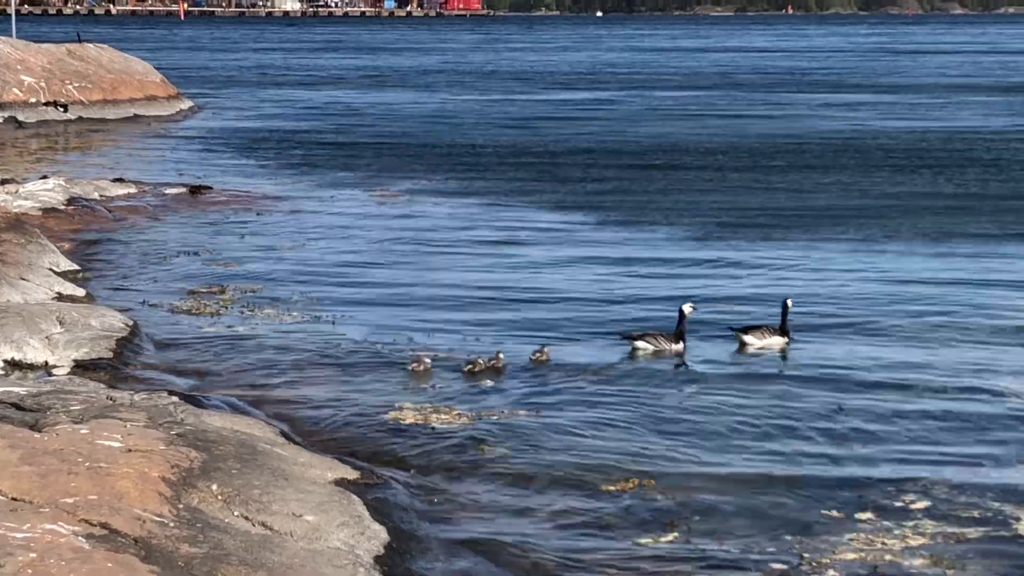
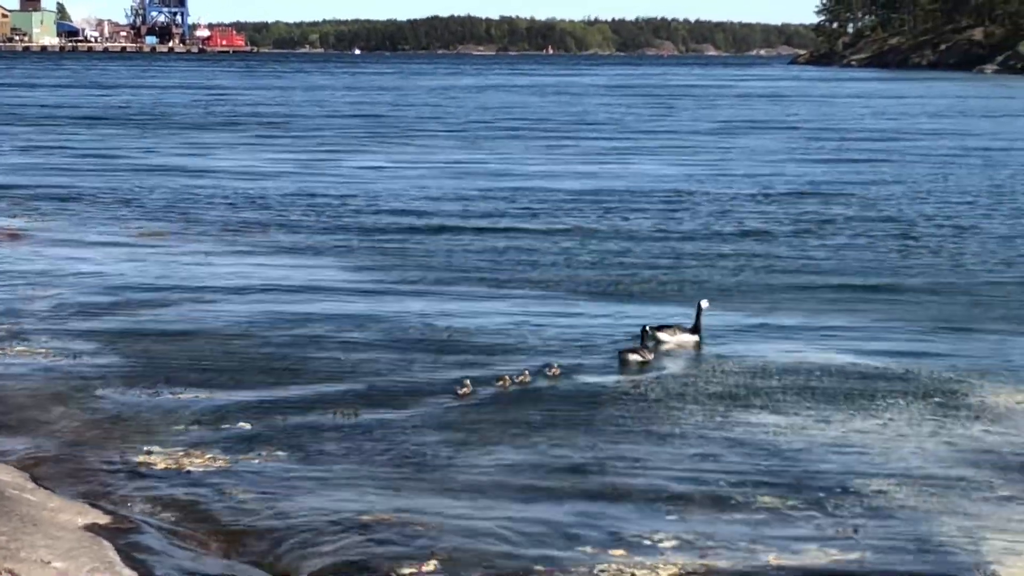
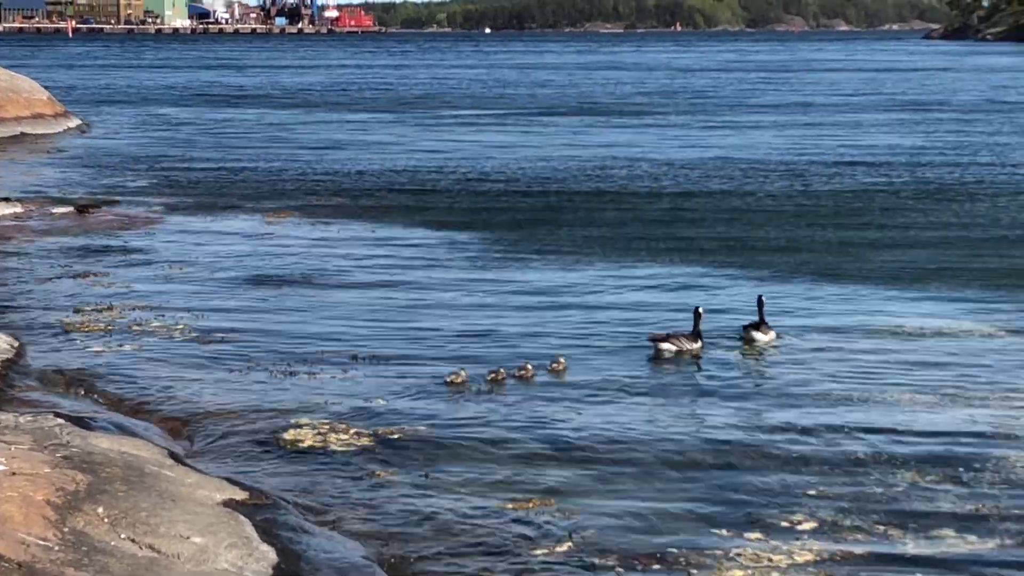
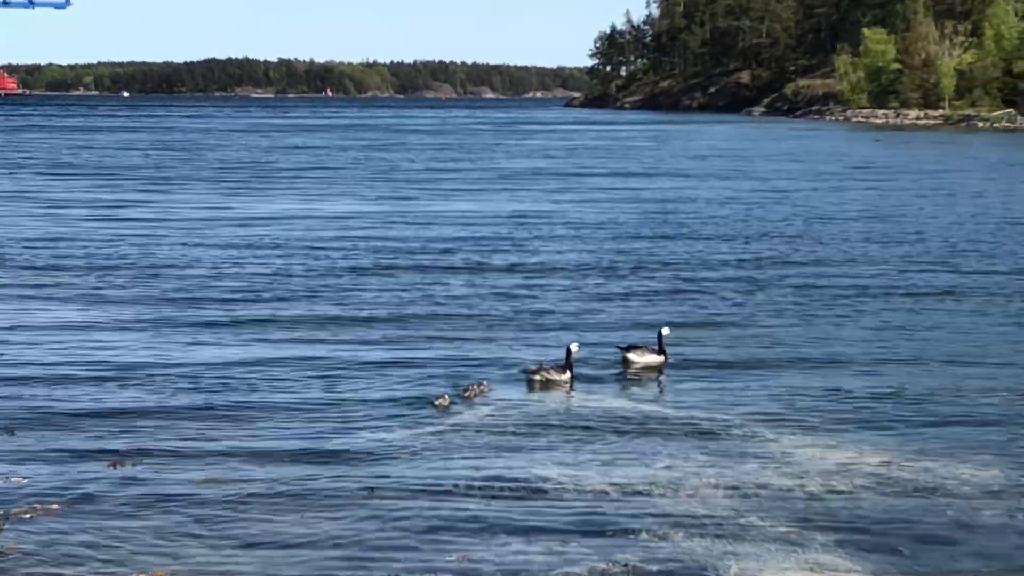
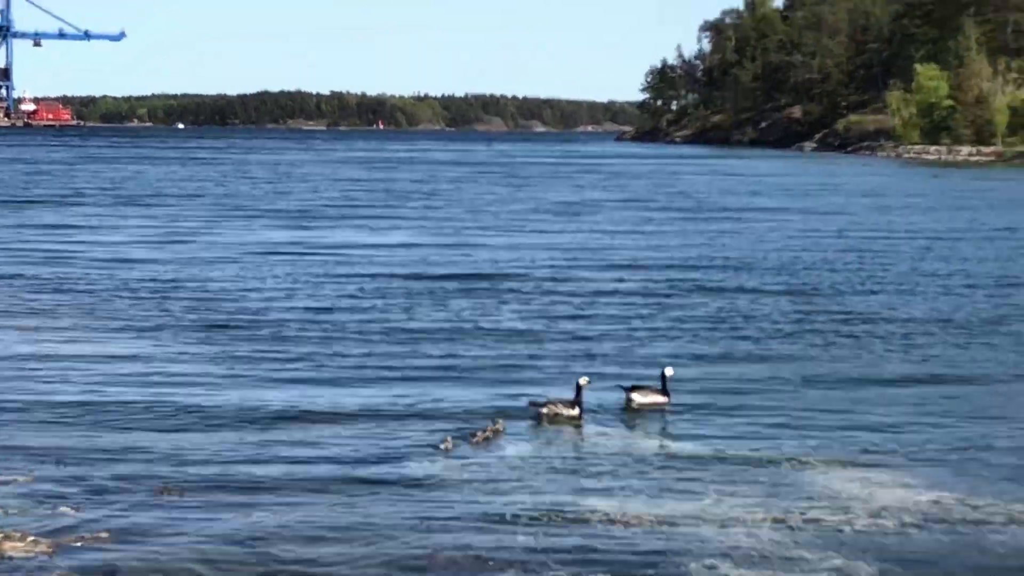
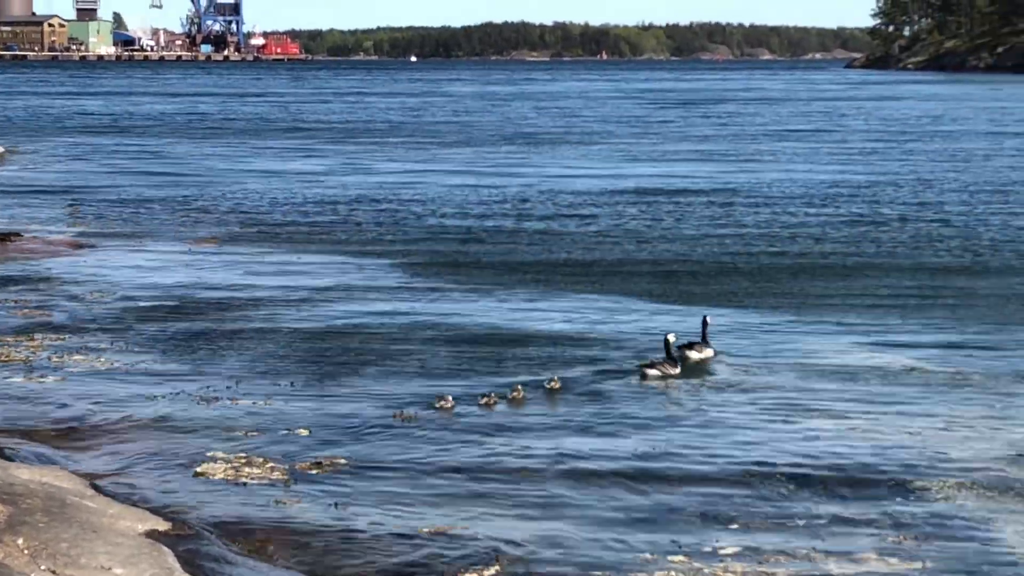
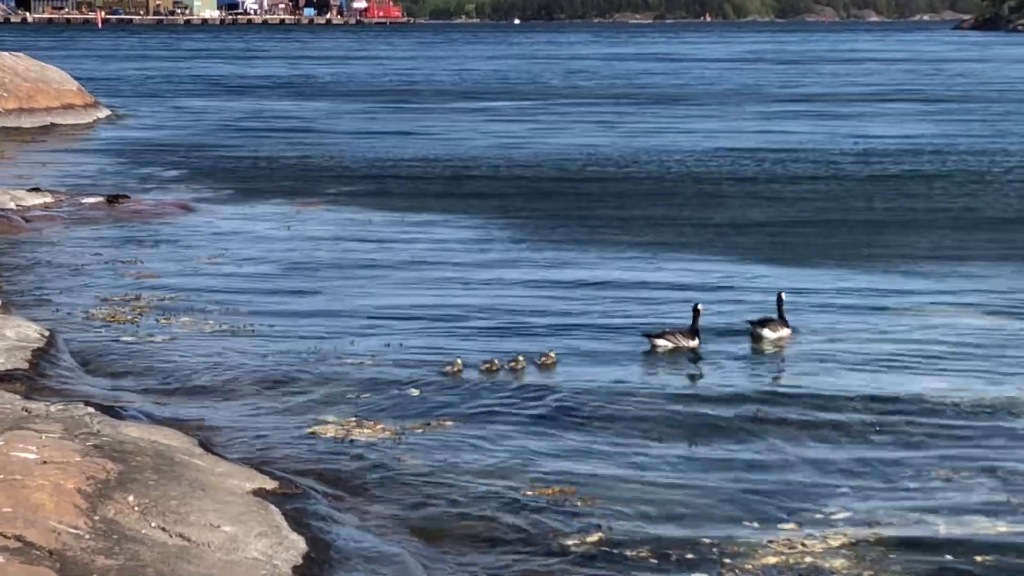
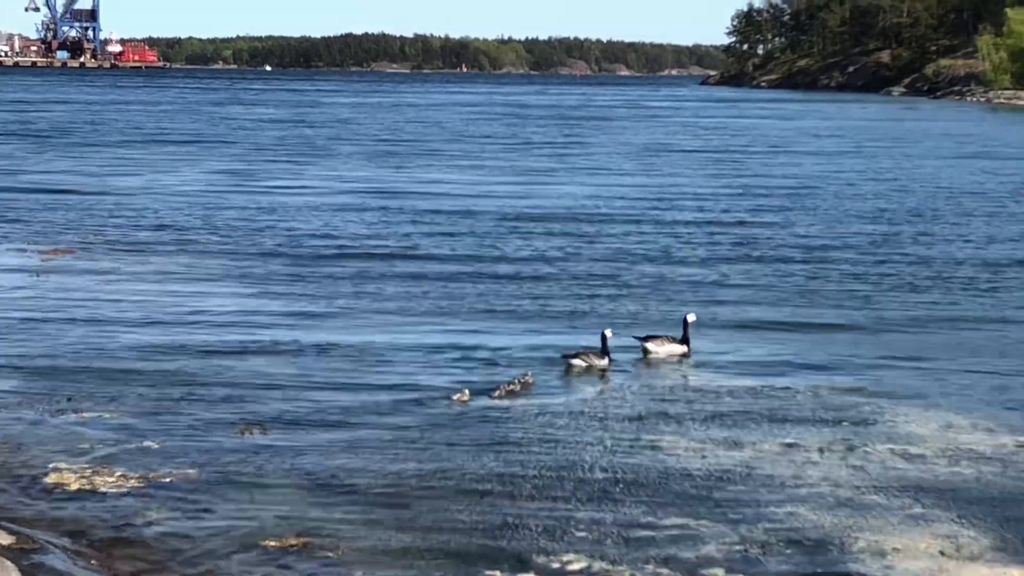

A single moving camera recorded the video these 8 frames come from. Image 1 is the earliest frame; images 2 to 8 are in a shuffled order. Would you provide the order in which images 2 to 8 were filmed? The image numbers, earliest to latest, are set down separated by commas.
7, 3, 6, 2, 8, 5, 4
